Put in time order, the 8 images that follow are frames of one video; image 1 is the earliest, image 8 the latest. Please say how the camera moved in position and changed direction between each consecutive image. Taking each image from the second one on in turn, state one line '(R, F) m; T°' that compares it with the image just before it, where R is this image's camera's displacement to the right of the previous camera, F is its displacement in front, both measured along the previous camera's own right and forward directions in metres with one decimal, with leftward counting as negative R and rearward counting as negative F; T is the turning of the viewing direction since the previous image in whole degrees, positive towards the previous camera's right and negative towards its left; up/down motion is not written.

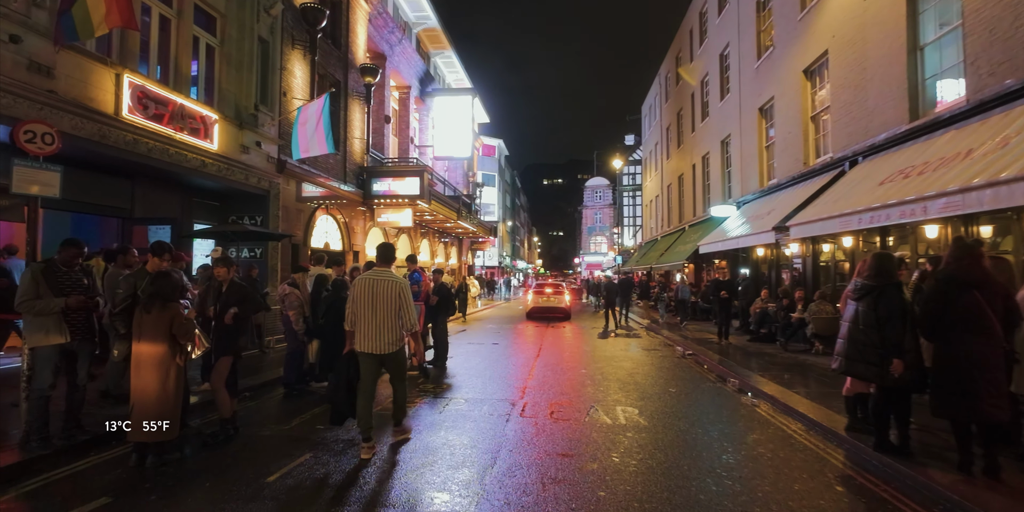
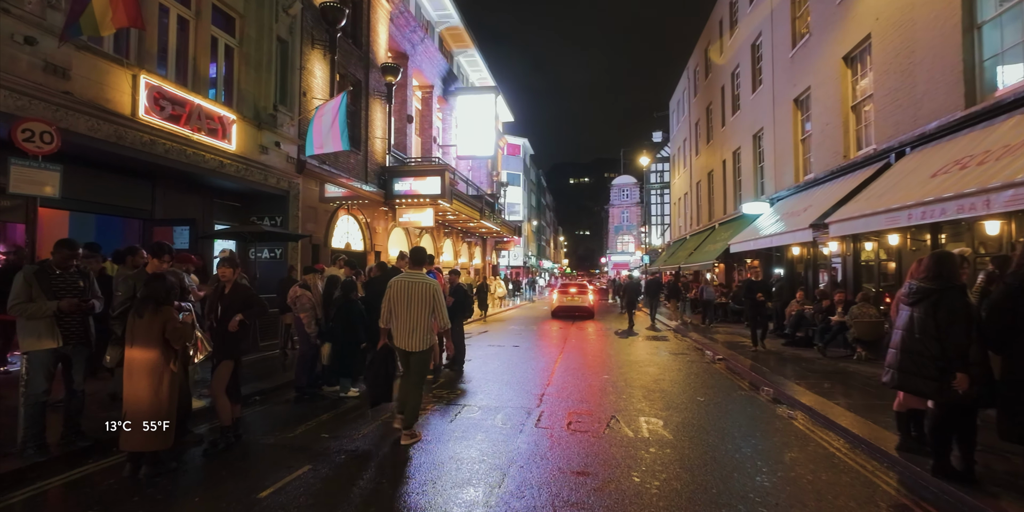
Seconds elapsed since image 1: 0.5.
(+0.2, +0.4) m; -3°
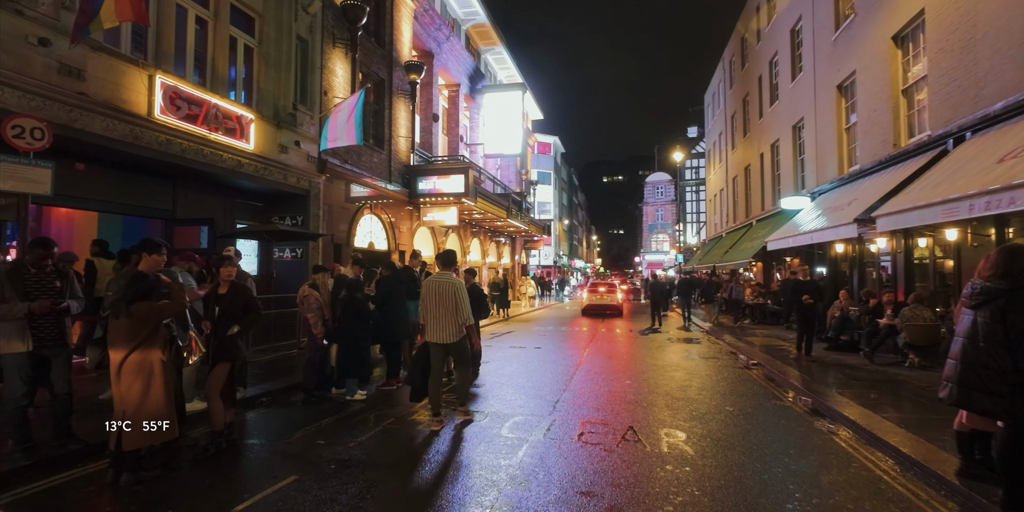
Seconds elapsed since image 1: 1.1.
(+0.3, +0.4) m; -4°
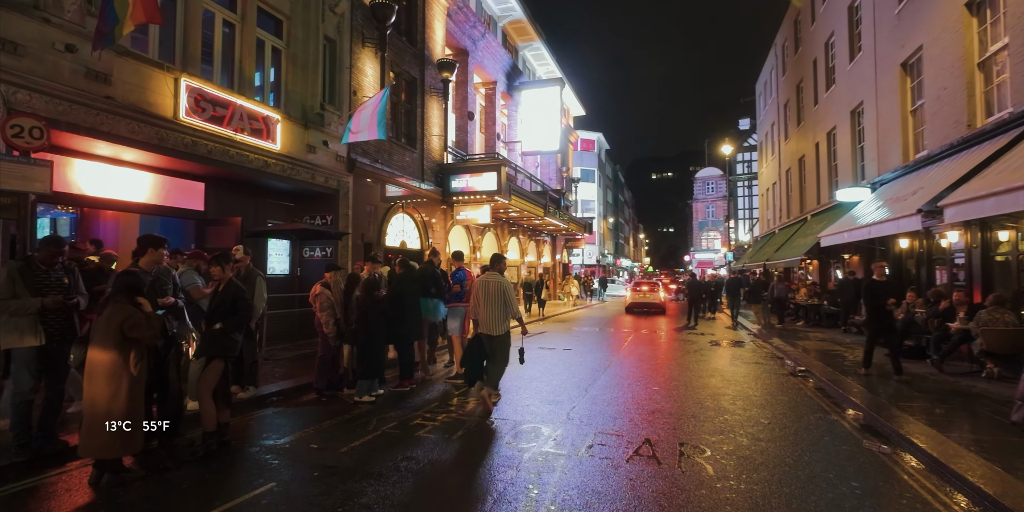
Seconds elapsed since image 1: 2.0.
(+0.5, +0.4) m; -6°
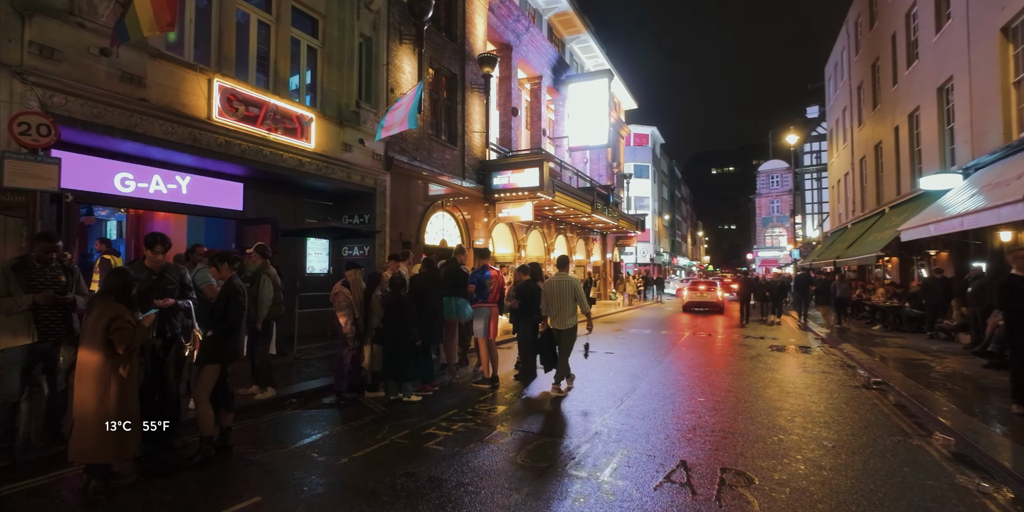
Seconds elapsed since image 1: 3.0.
(+0.4, +0.6) m; -6°
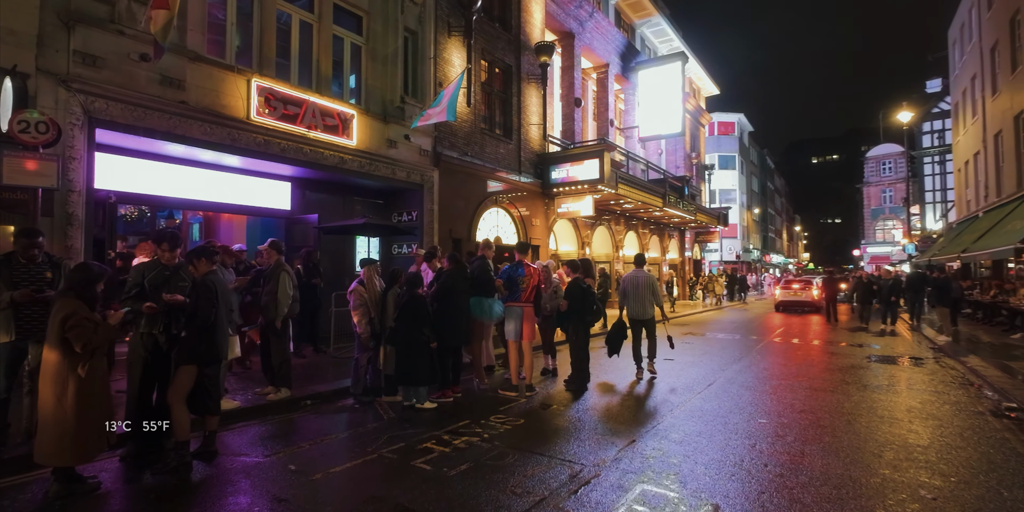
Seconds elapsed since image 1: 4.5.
(+0.8, +0.8) m; -10°
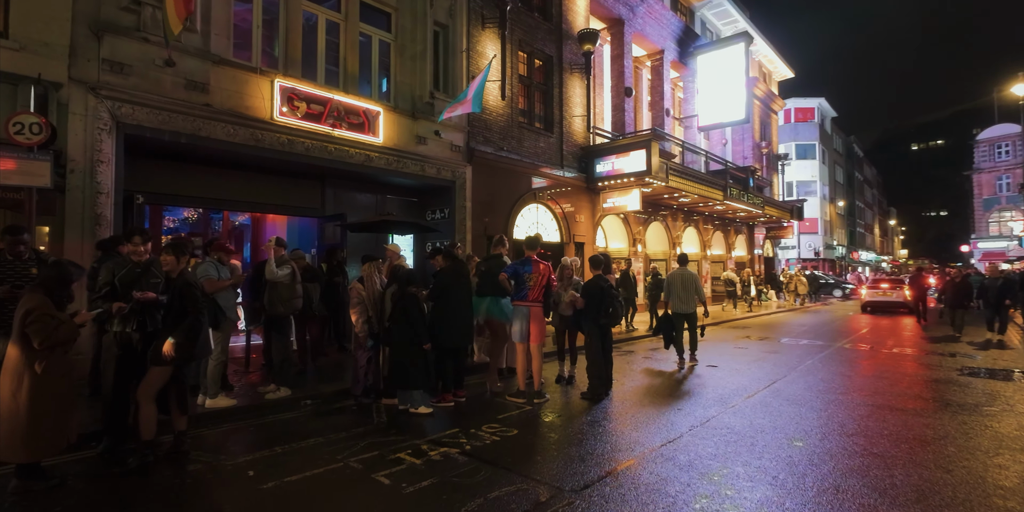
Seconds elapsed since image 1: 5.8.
(+0.8, +0.6) m; -8°
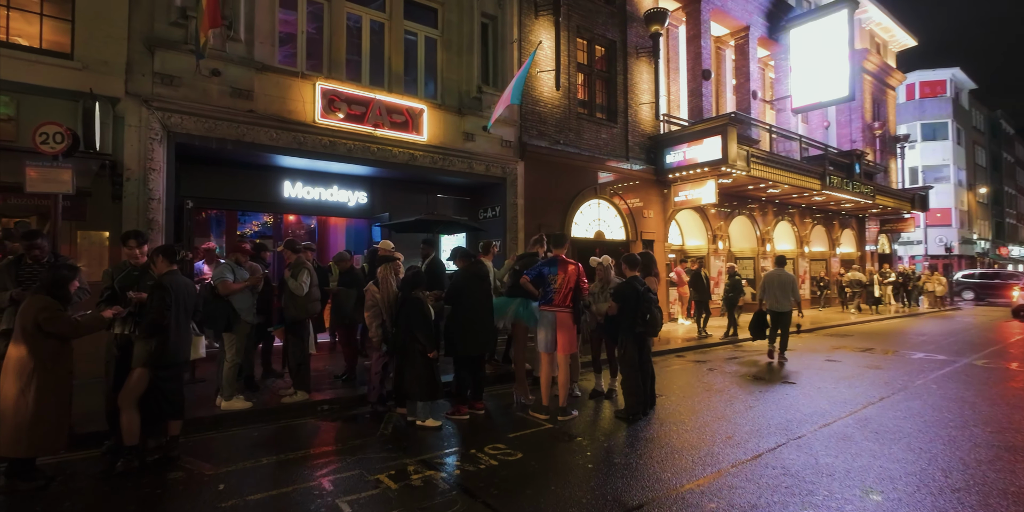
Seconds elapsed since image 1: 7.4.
(+0.8, +0.7) m; -10°
